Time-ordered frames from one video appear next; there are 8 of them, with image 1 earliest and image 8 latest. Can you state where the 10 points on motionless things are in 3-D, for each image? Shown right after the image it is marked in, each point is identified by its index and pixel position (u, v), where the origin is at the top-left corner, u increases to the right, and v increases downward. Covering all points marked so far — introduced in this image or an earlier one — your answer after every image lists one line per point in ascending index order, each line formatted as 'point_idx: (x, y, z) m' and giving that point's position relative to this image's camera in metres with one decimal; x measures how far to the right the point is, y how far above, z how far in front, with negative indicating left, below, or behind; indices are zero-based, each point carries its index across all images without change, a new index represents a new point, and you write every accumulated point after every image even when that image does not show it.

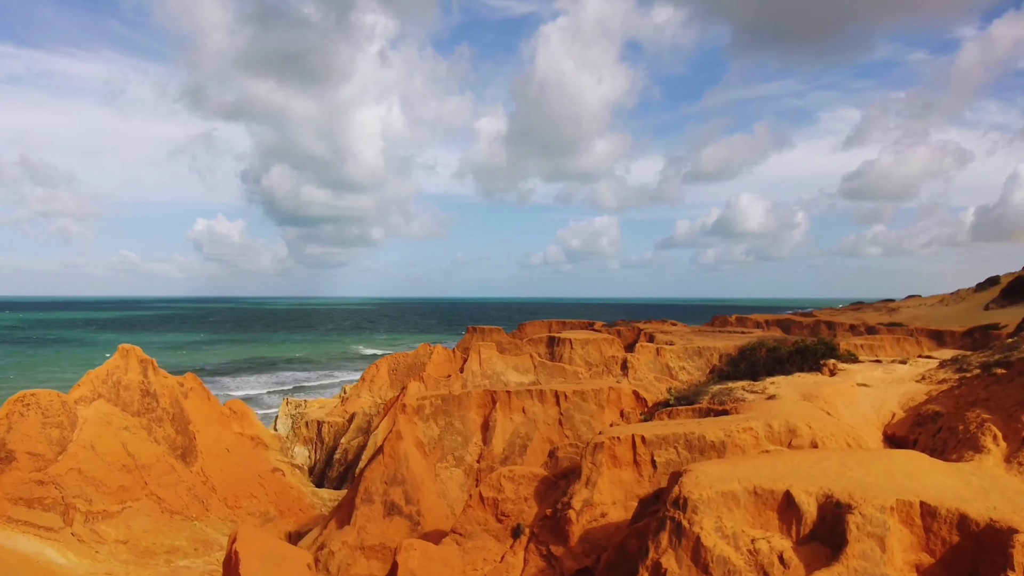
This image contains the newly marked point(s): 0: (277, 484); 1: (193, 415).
0: (-6.8, -5.7, +17.0) m
1: (-9.3, -3.7, +17.0) m
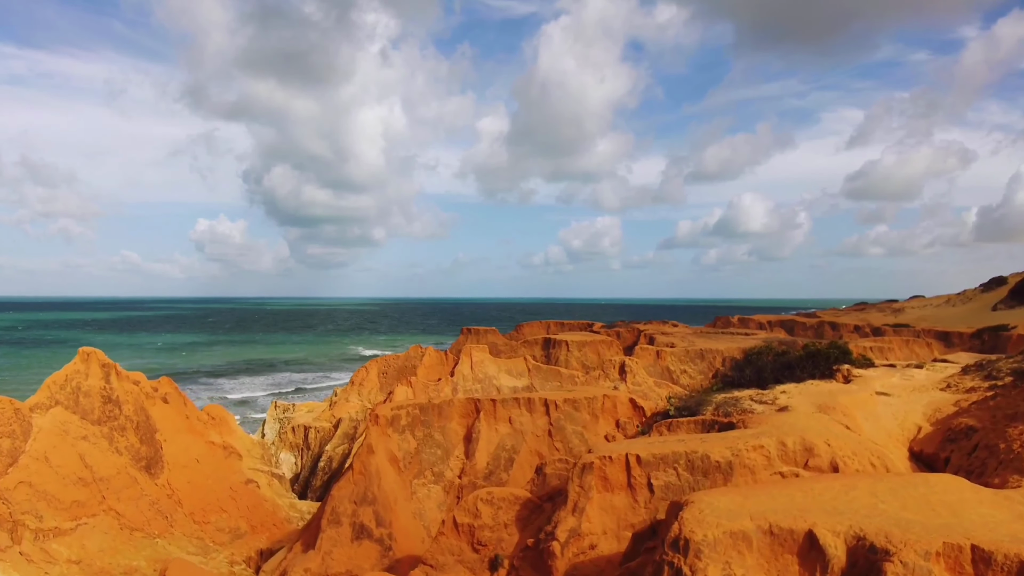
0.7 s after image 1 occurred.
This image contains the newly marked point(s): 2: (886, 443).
0: (-7.0, -5.7, +15.9) m
1: (-9.5, -3.6, +16.0) m
2: (+6.0, -2.5, +9.5) m
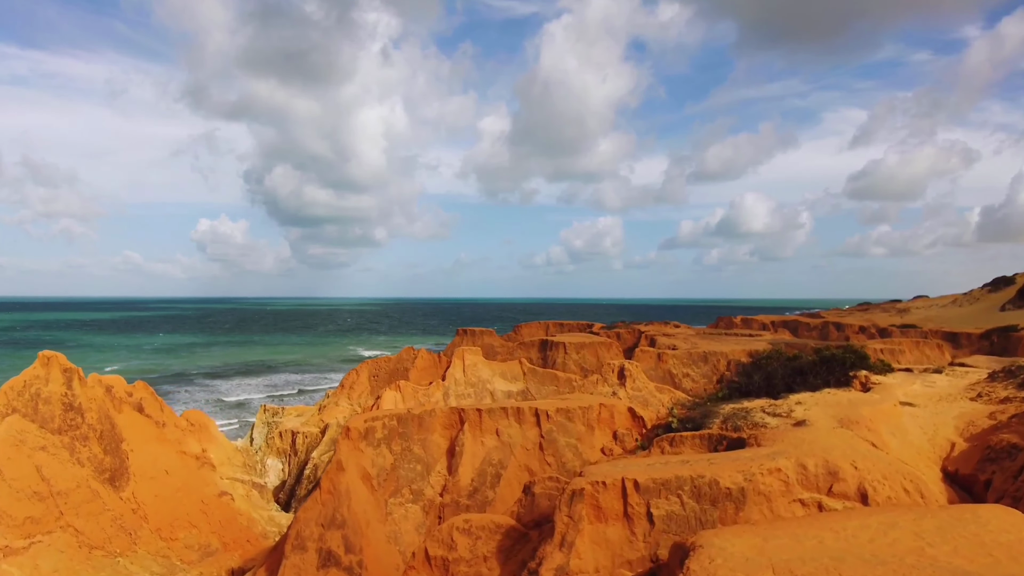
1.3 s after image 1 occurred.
0: (-7.3, -5.6, +14.9) m
1: (-9.8, -3.6, +15.0) m
2: (+5.8, -2.5, +8.5) m
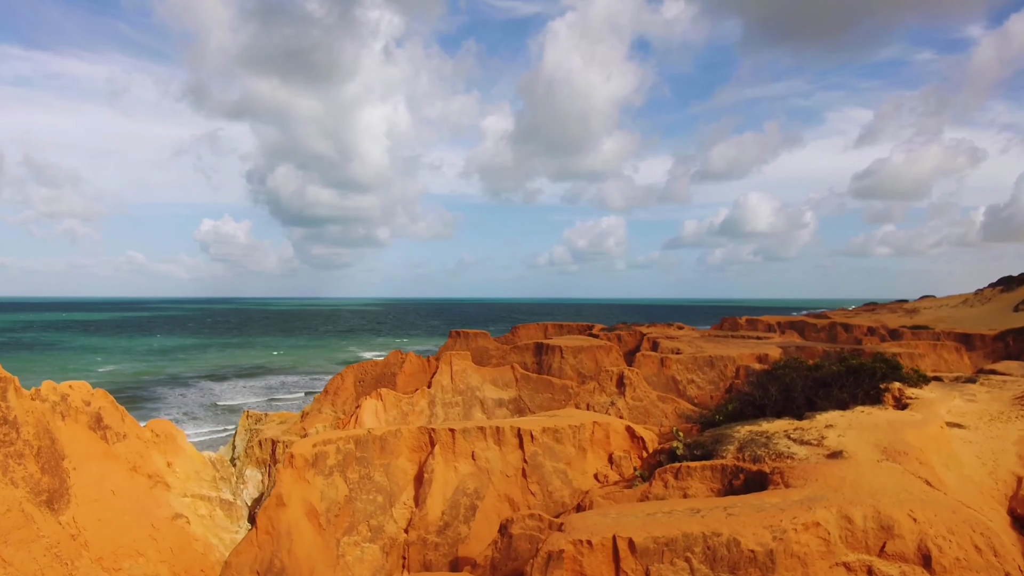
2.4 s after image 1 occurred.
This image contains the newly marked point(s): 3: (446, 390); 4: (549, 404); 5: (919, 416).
0: (-7.6, -5.6, +13.4) m
1: (-10.1, -3.6, +13.5) m
2: (+5.4, -2.5, +6.9) m
3: (-2.2, -3.4, +19.6) m
4: (+1.2, -3.8, +19.6) m
5: (+6.2, -1.9, +8.9) m
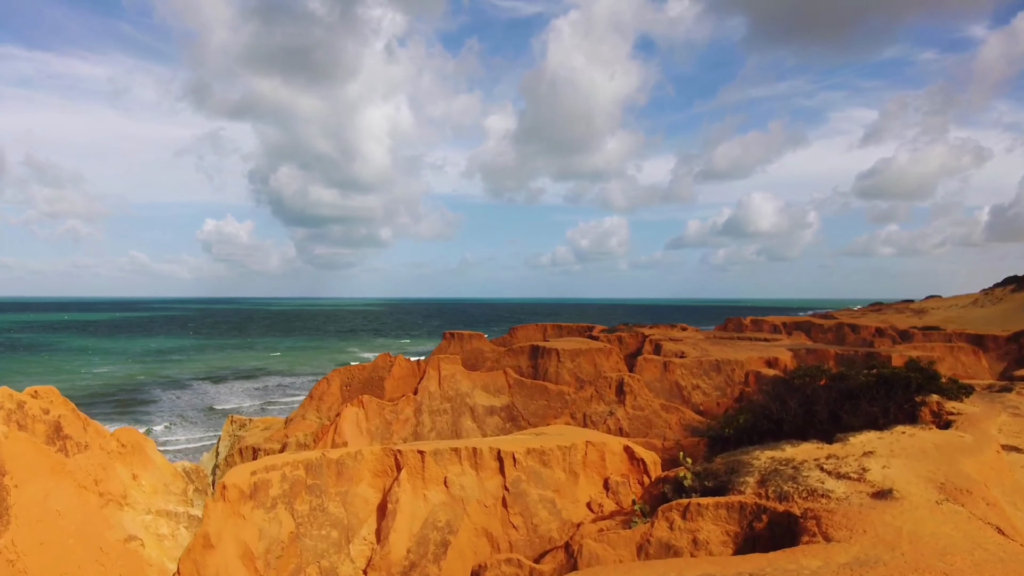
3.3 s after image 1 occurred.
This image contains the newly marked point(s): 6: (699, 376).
0: (-7.8, -5.6, +12.1) m
1: (-10.3, -3.6, +12.2) m
2: (+5.1, -2.5, +5.6) m
3: (-2.4, -3.3, +18.2) m
4: (+1.0, -3.8, +18.3) m
5: (+5.9, -1.9, +7.6) m
6: (+6.2, -2.9, +19.7) m
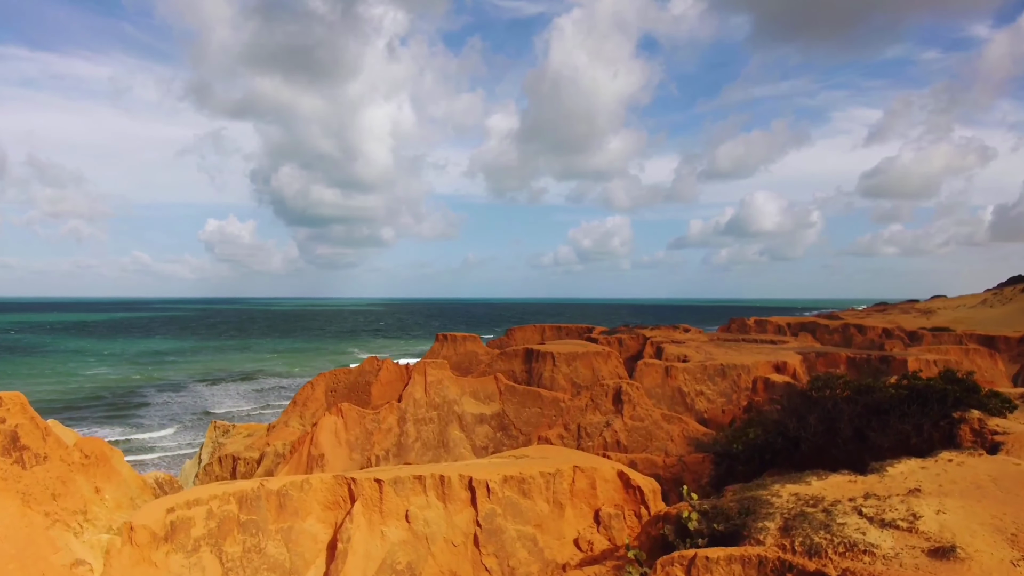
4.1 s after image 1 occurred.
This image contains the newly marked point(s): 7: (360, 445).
0: (-8.1, -5.6, +11.0) m
1: (-10.6, -3.6, +11.1) m
2: (+4.8, -2.5, +4.4) m
3: (-2.7, -3.3, +17.1) m
4: (+0.7, -3.8, +17.1) m
5: (+5.6, -1.9, +6.4) m
6: (+6.0, -2.9, +18.5) m
7: (-4.1, -4.2, +15.9) m
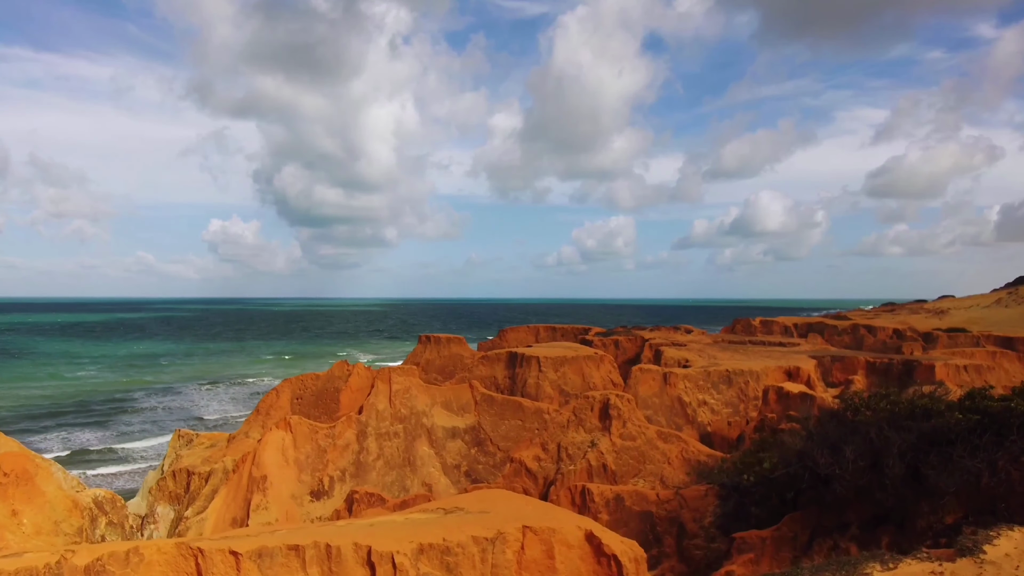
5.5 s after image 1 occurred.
0: (-8.8, -5.5, +9.0) m
1: (-11.3, -3.5, +9.1) m
2: (+4.1, -2.4, +2.3) m
3: (-3.3, -3.2, +15.0) m
4: (+0.1, -3.7, +15.1) m
5: (+4.9, -1.8, +4.3) m
6: (+5.4, -2.8, +16.4) m
7: (-4.7, -4.1, +13.8) m
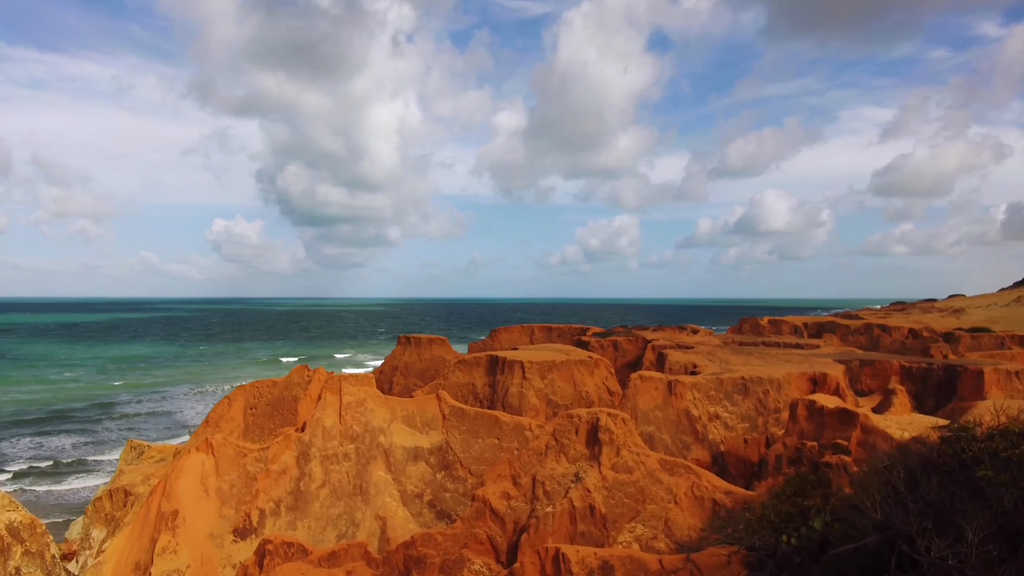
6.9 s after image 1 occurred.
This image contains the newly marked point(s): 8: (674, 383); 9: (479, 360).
0: (-9.4, -5.4, +6.5) m
1: (-11.9, -3.4, +6.6) m
2: (+3.5, -2.2, -0.3) m
3: (-3.8, -3.1, +12.5) m
4: (-0.4, -3.5, +12.5) m
5: (+4.3, -1.6, +1.7) m
6: (+4.8, -2.7, +13.8) m
7: (-5.2, -4.0, +11.3) m
8: (+3.8, -2.2, +13.8) m
9: (-0.9, -2.1, +17.1) m
